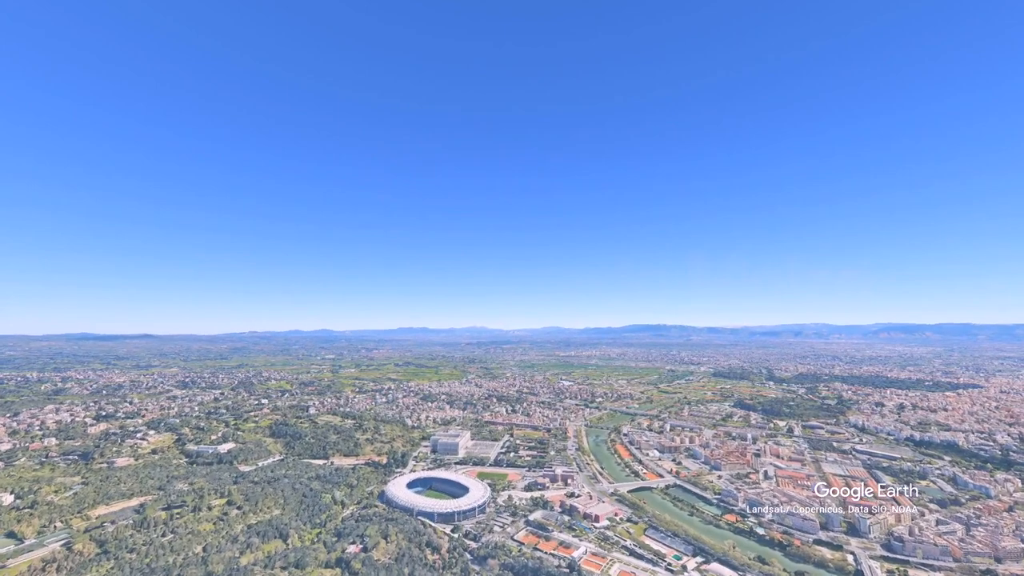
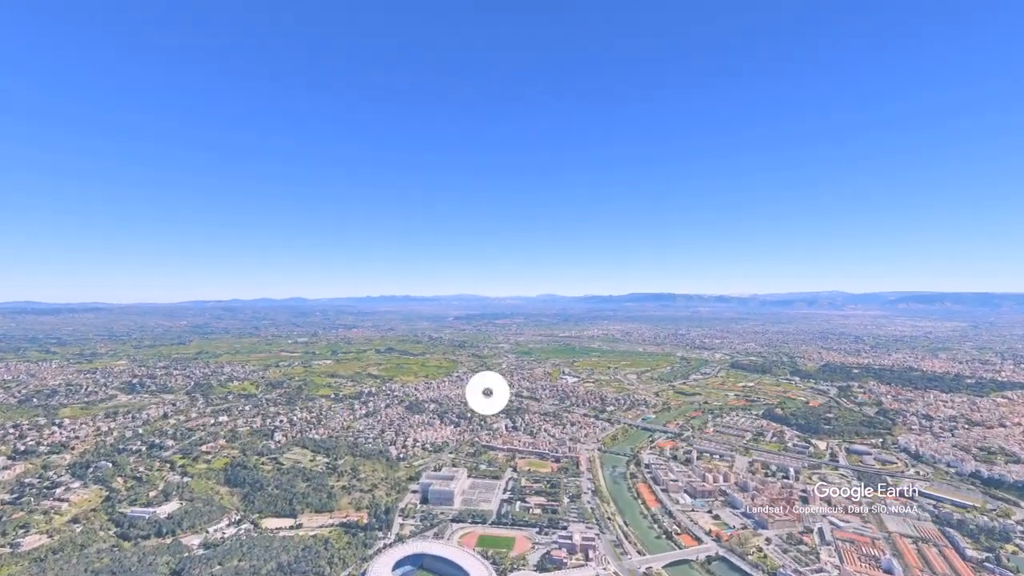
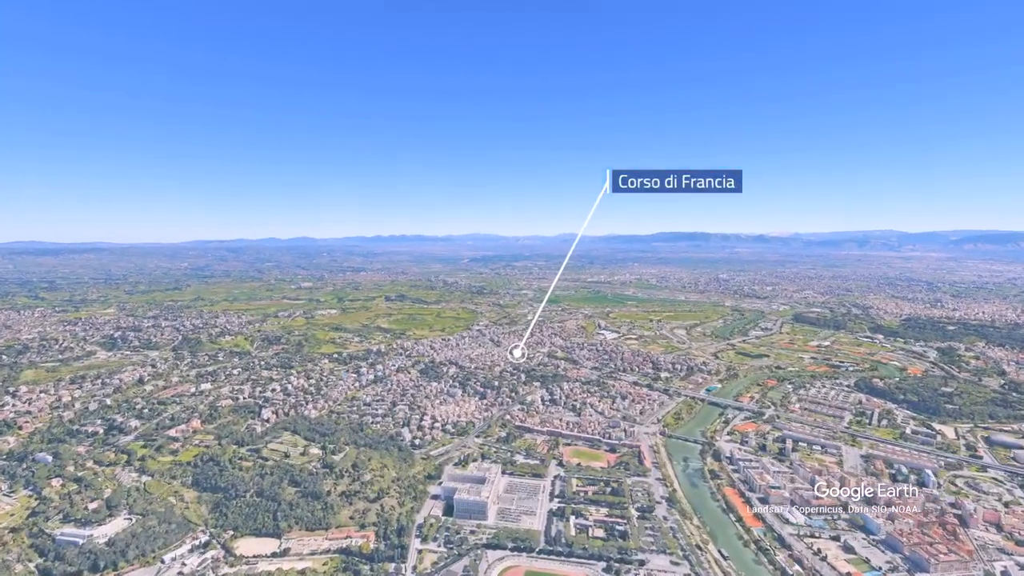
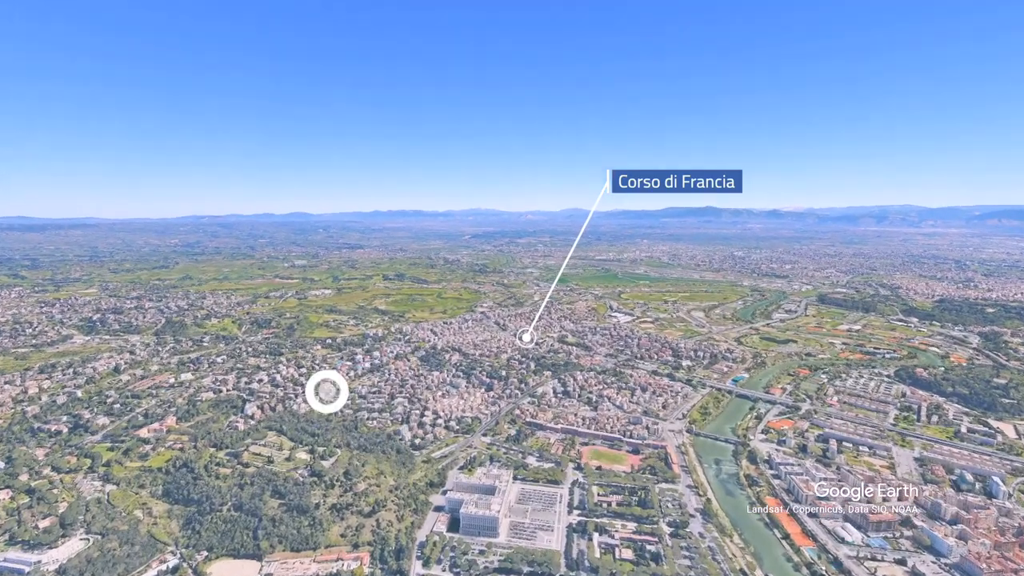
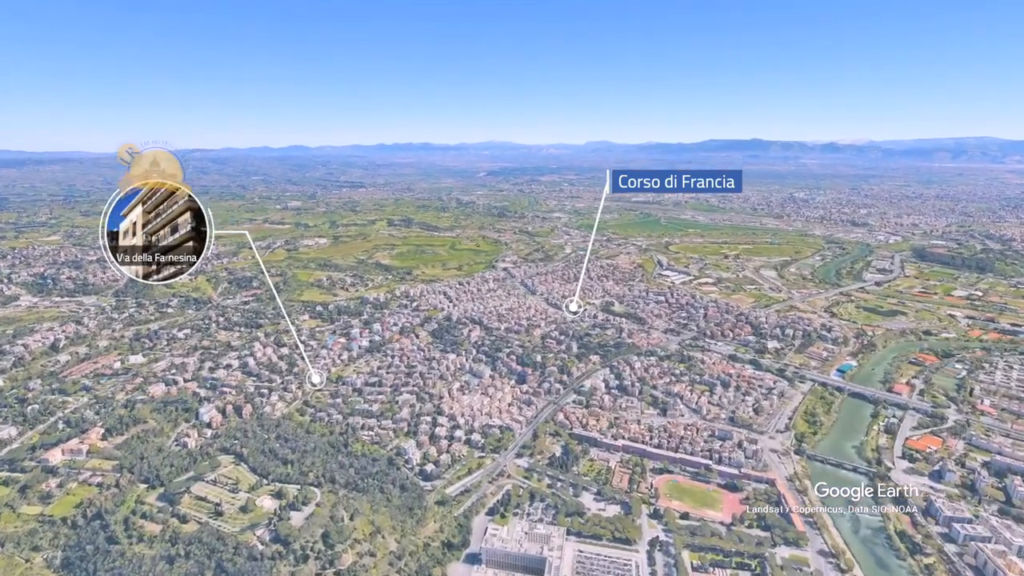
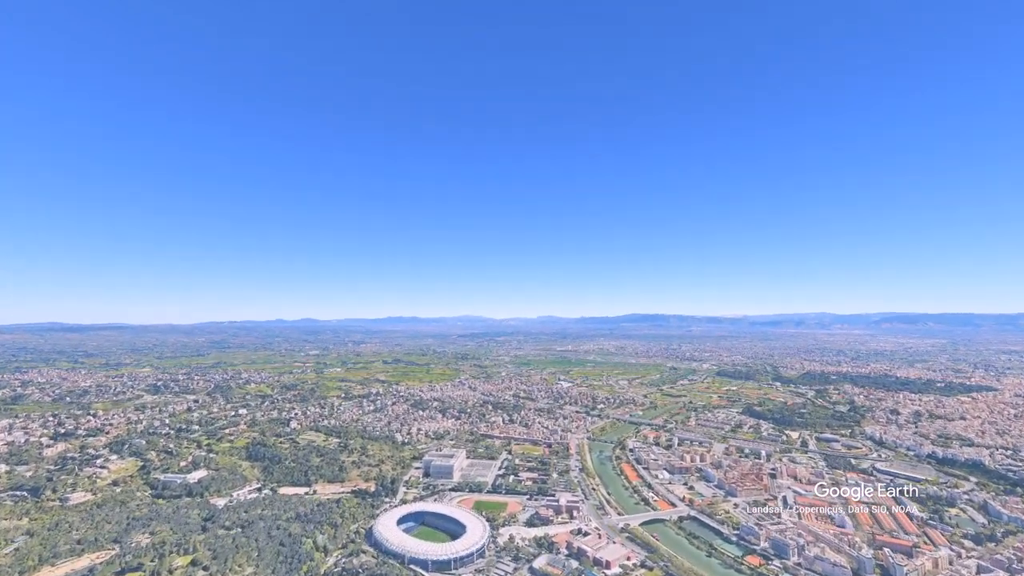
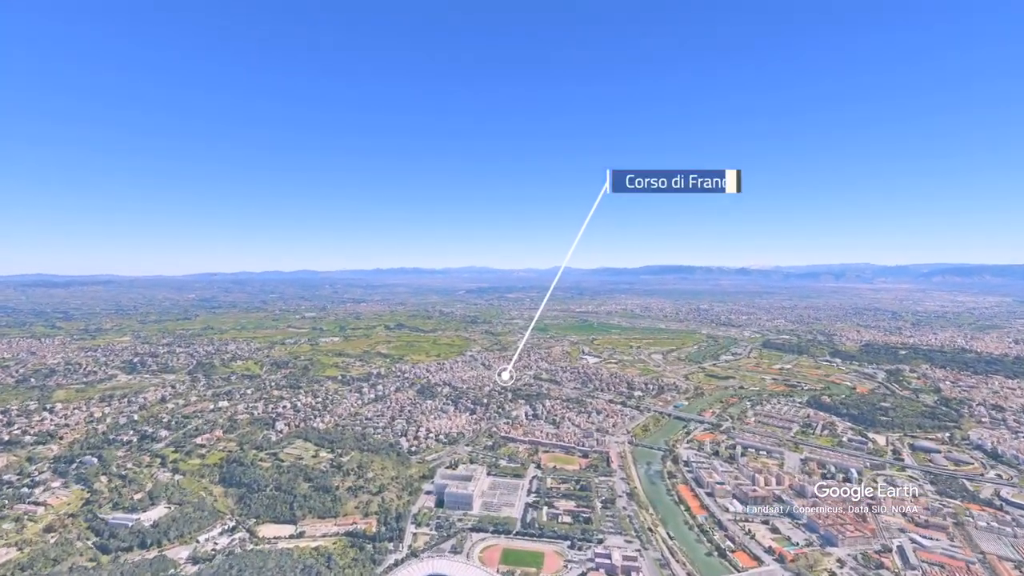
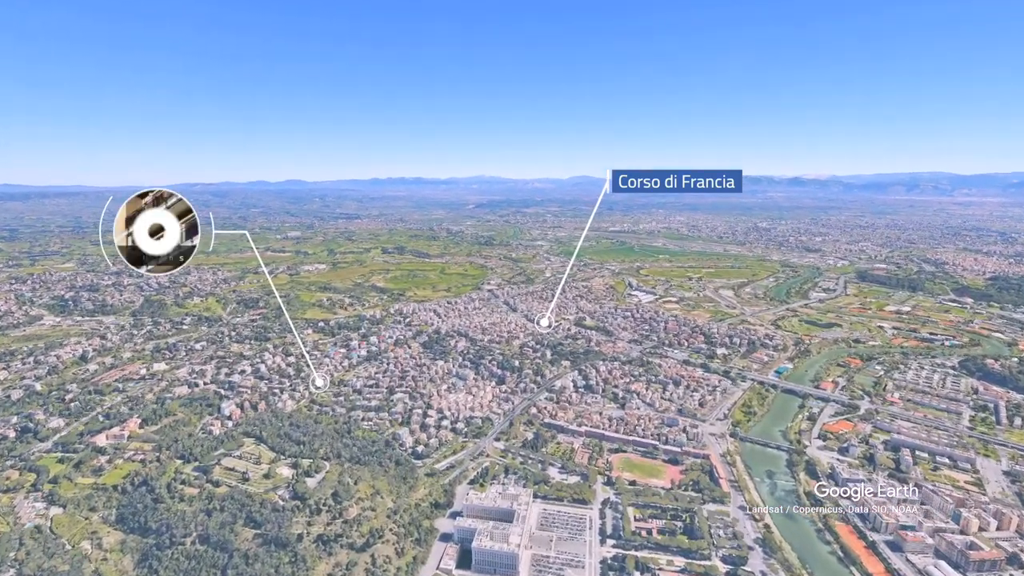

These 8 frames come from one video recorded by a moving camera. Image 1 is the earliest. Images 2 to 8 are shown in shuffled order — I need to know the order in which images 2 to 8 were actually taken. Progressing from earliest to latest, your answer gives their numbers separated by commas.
6, 2, 7, 3, 4, 8, 5
